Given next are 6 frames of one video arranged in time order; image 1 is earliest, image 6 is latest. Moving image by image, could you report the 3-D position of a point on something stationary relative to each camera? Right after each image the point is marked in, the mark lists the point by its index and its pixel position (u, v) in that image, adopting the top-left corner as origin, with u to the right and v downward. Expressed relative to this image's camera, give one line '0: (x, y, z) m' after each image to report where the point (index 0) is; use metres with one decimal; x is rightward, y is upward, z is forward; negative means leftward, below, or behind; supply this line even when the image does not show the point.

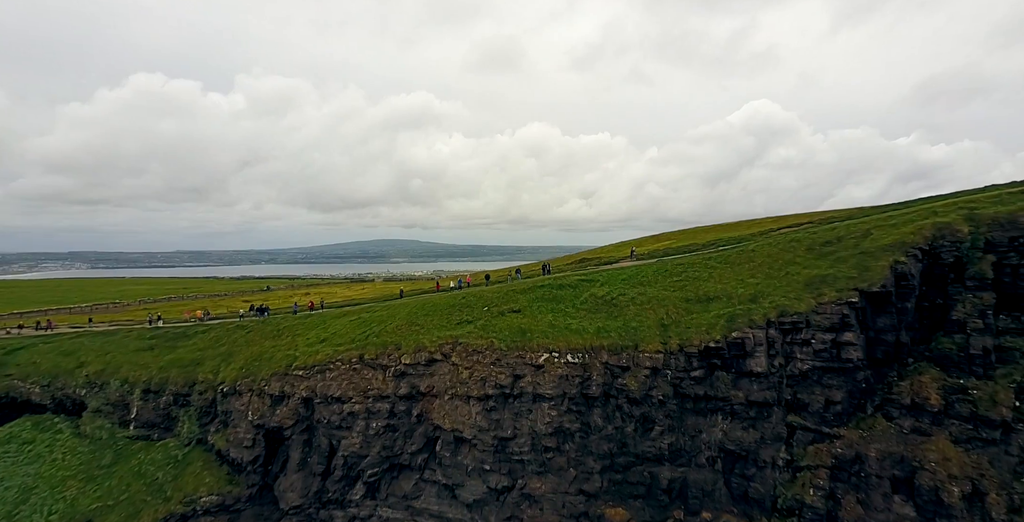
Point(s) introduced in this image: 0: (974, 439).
0: (+18.3, -7.0, +18.2) m
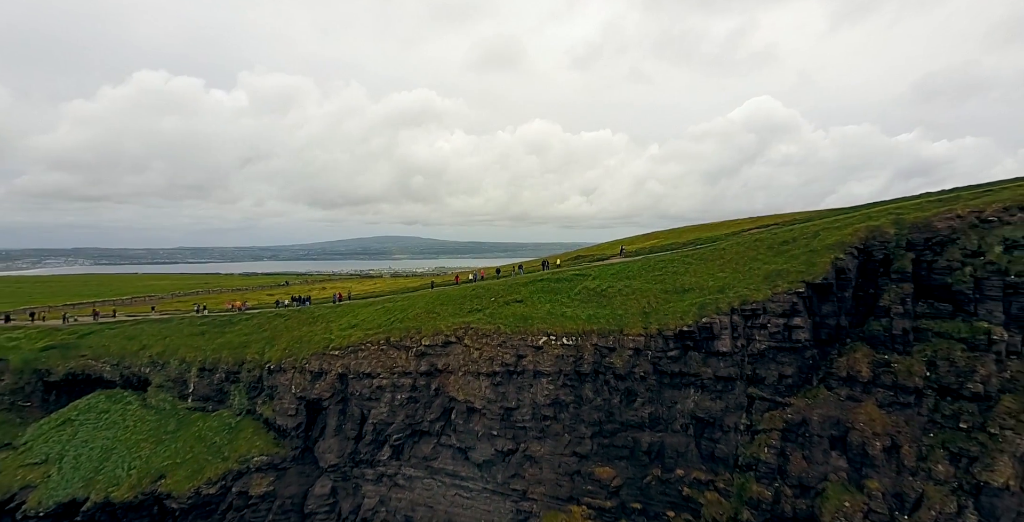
0: (+18.5, -6.8, +22.4) m
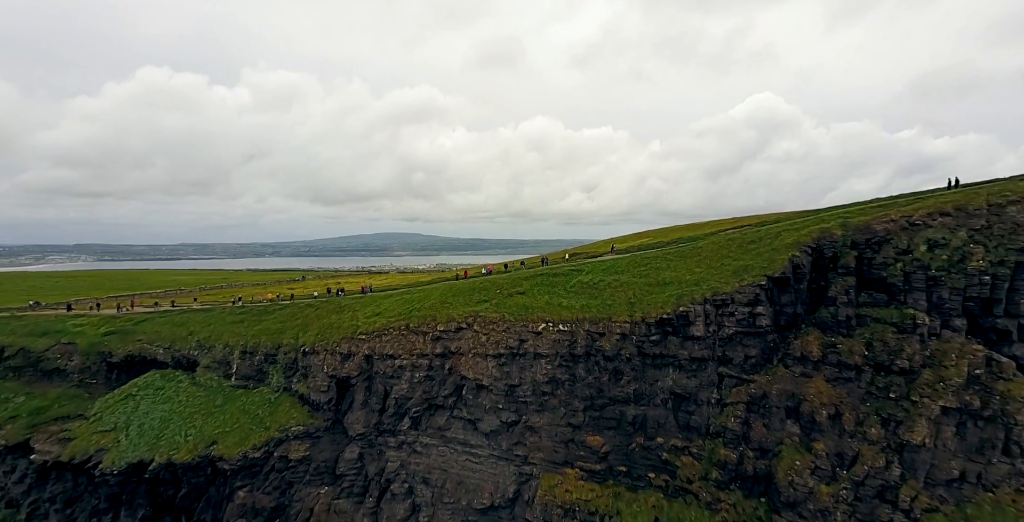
0: (+18.7, -6.7, +26.6) m
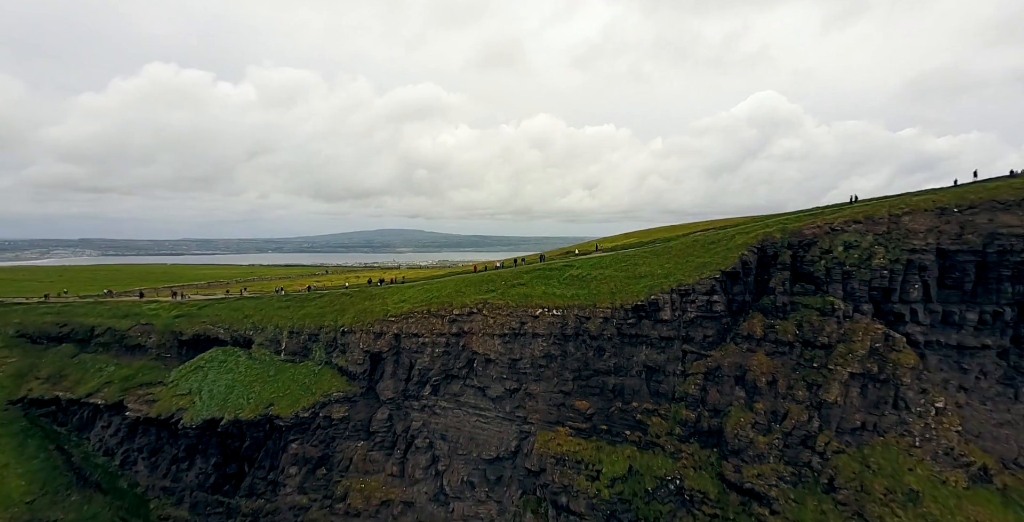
0: (+18.9, -6.5, +33.5) m
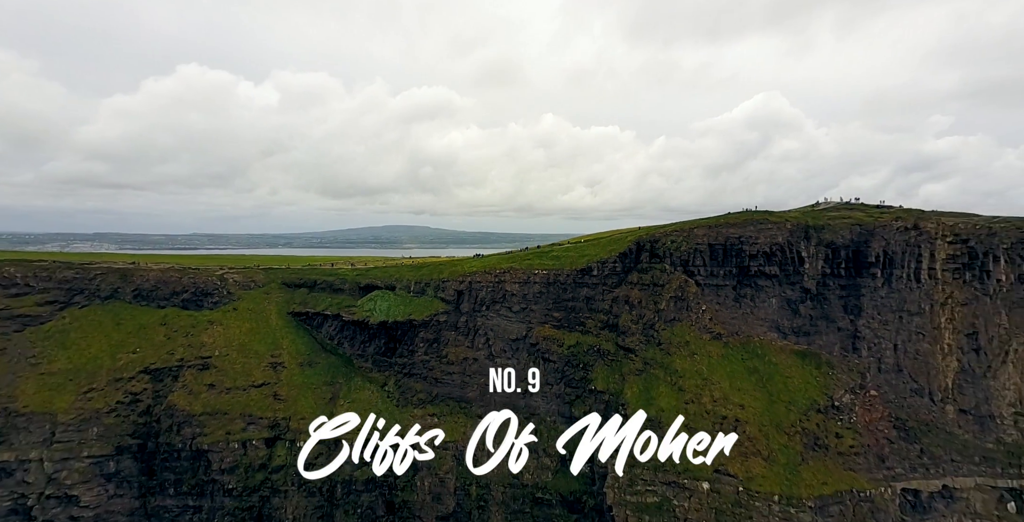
0: (+20.8, -4.5, +74.6) m
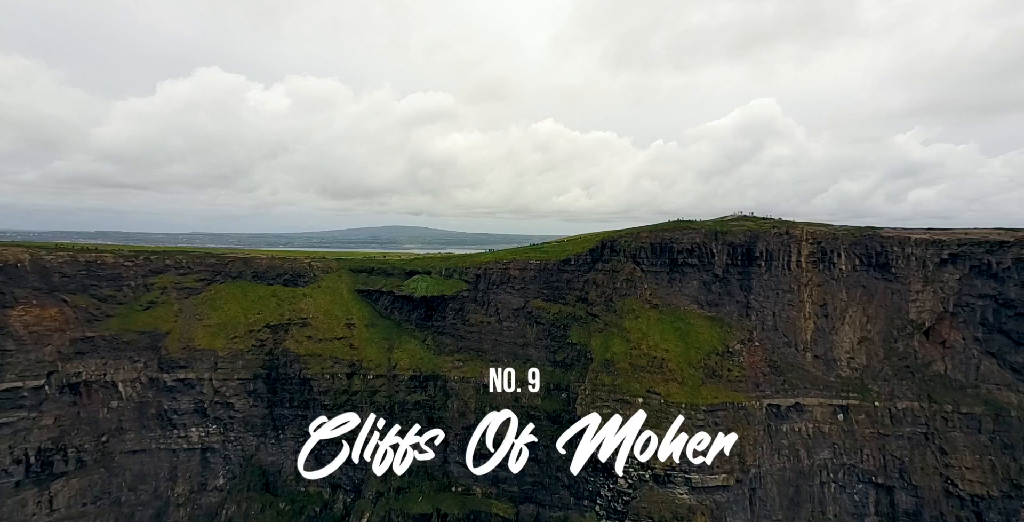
0: (+21.3, -3.2, +105.8) m
